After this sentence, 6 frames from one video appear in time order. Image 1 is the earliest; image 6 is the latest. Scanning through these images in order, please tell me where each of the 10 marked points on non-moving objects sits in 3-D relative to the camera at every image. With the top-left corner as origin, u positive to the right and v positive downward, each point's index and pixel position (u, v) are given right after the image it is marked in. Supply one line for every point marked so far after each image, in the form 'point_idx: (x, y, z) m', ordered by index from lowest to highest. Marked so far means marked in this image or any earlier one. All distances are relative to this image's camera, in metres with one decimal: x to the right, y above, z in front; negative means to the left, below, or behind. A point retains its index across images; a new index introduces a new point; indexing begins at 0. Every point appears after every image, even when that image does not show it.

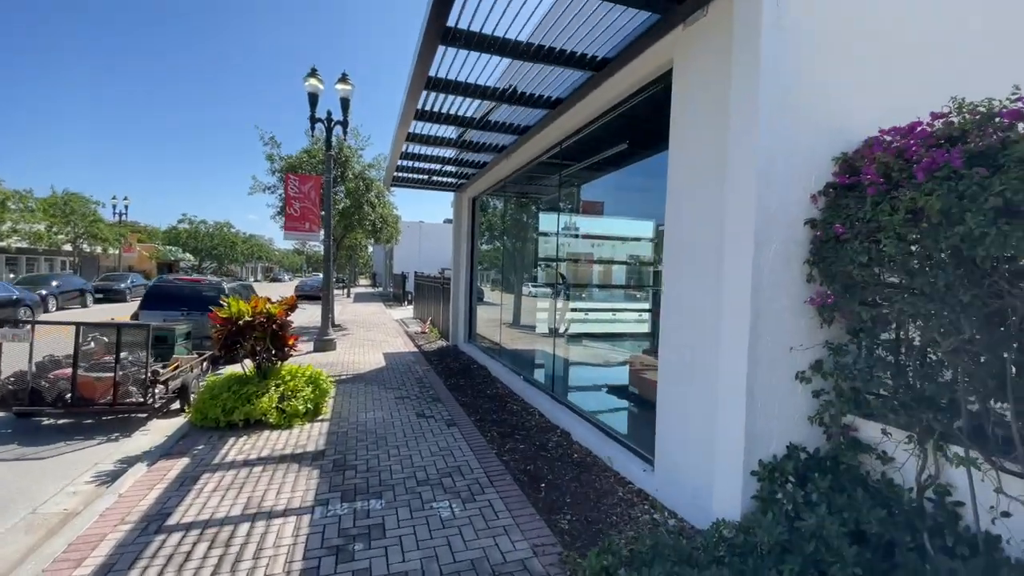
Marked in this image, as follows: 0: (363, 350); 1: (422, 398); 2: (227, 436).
0: (-2.7, -1.1, +9.0) m
1: (-1.0, -1.2, +5.5) m
2: (-2.5, -1.3, +4.3) m
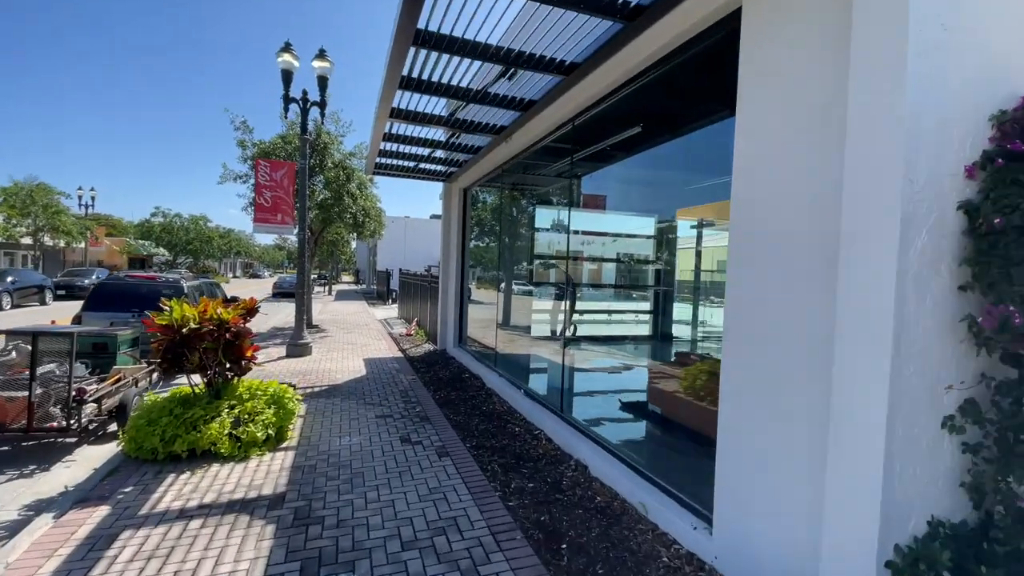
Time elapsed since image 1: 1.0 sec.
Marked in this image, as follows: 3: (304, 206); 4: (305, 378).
0: (-2.8, -1.1, +8.2) m
1: (-1.0, -1.2, +4.7) m
2: (-2.5, -1.3, +3.5) m
3: (-3.7, +1.5, +8.8) m
4: (-2.7, -1.2, +6.5) m
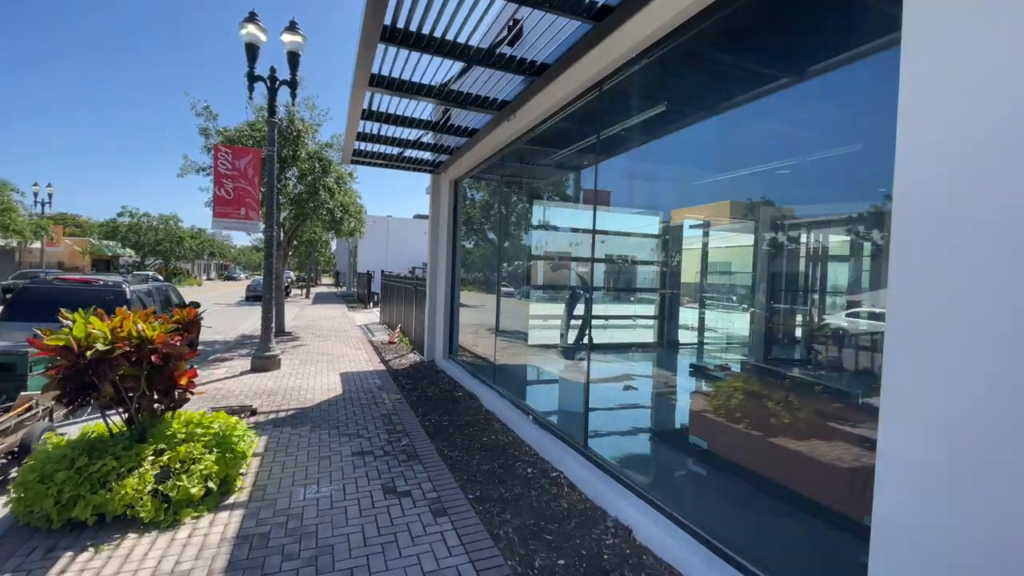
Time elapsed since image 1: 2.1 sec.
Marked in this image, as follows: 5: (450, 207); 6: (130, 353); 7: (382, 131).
0: (-2.9, -1.2, +7.2) m
1: (-0.9, -1.3, +3.8) m
2: (-2.4, -1.4, +2.5) m
3: (-3.8, +1.4, +7.8) m
4: (-2.7, -1.2, +5.5) m
5: (-1.1, +1.4, +8.6) m
6: (-2.3, -0.4, +2.9) m
7: (-1.7, +2.1, +6.6) m
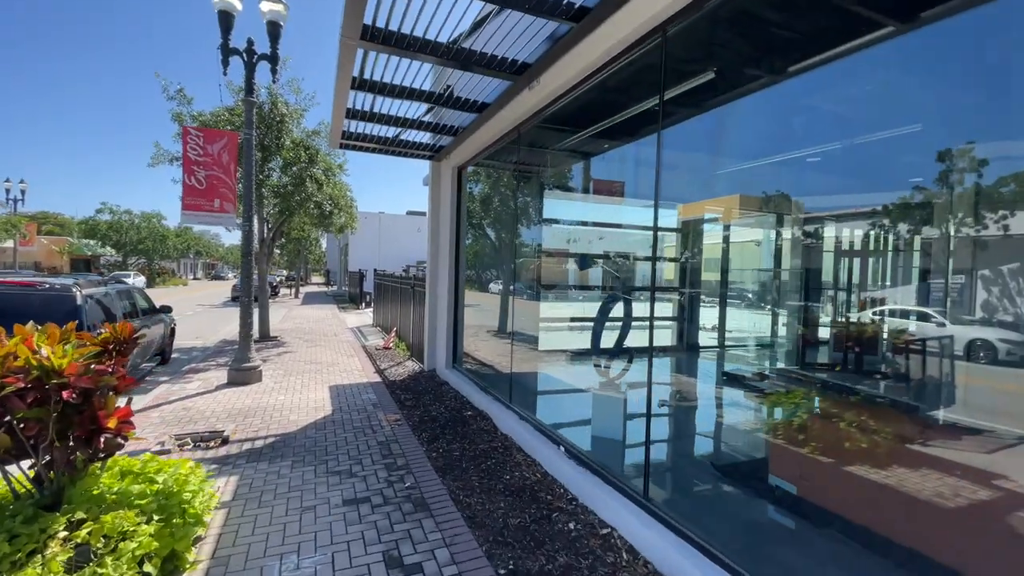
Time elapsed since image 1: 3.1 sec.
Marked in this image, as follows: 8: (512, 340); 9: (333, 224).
0: (-2.7, -1.2, +6.4) m
1: (-0.7, -1.3, +3.1) m
2: (-2.1, -1.4, +1.7) m
3: (-3.7, +1.4, +6.9) m
4: (-2.5, -1.3, +4.7) m
5: (-1.0, +1.4, +7.8) m
6: (-2.0, -0.4, +2.1) m
7: (-1.6, +2.1, +5.8) m
8: (0.0, -0.7, +6.2) m
9: (-4.0, +1.4, +11.0) m
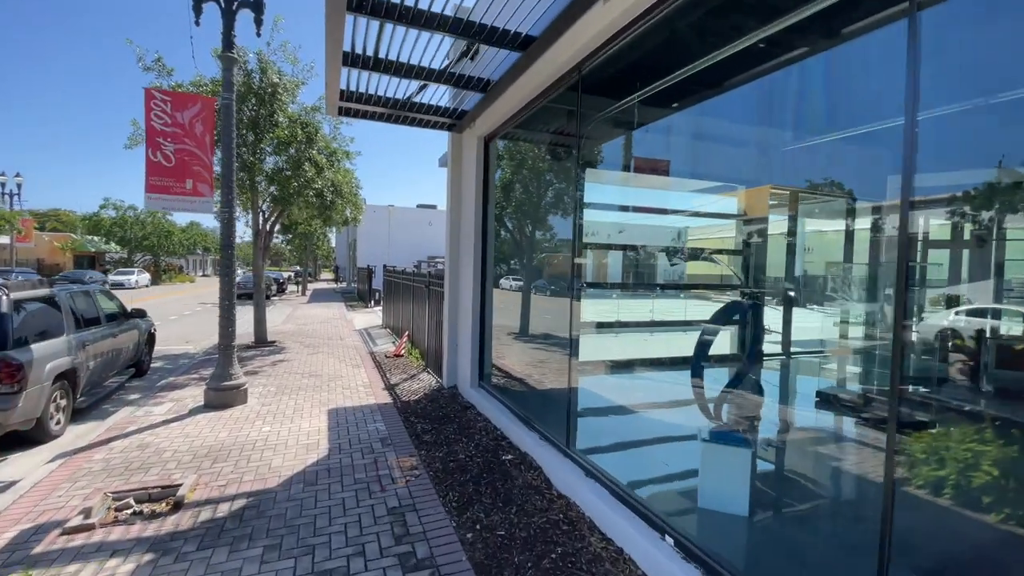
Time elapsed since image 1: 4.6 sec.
0: (-2.3, -1.2, +5.2) m
1: (-0.4, -1.3, +1.9) m
2: (-1.8, -1.5, +0.6) m
3: (-3.2, +1.4, +5.8) m
4: (-2.2, -1.3, +3.6) m
5: (-0.5, +1.5, +6.6) m
6: (-1.7, -0.5, +0.9) m
7: (-1.2, +2.1, +4.6) m
8: (+0.4, -0.7, +5.0) m
9: (-3.5, +1.5, +9.8) m
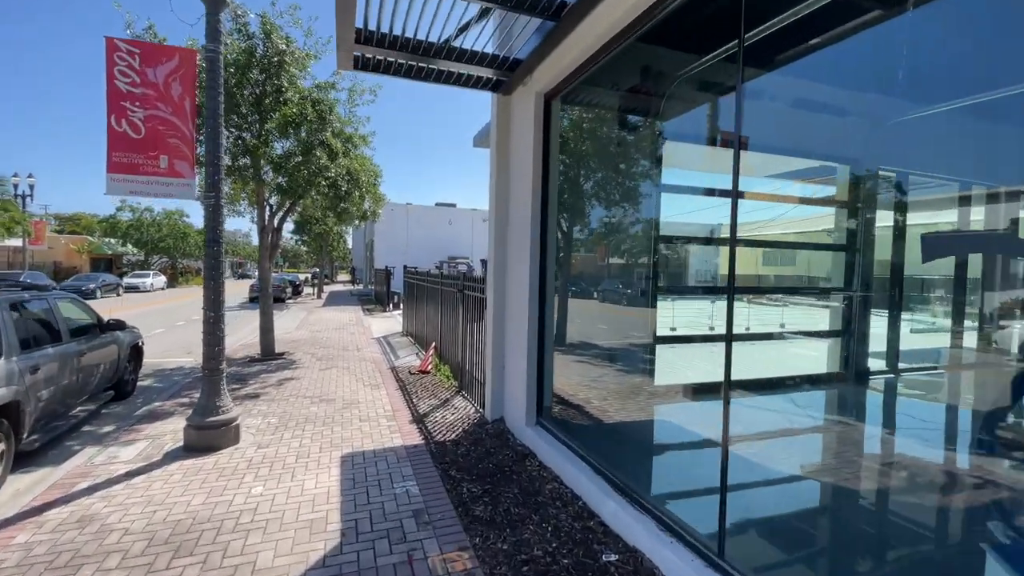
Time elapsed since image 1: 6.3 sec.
0: (-1.8, -1.3, +4.1) m
1: (+0.1, -1.4, +0.7) m
2: (-1.4, -1.5, -0.6) m
3: (-2.7, +1.3, +4.7) m
4: (-1.7, -1.4, +2.4) m
5: (+0.1, +1.4, +5.5) m
6: (-1.3, -0.5, -0.2) m
7: (-0.7, +2.0, +3.5) m
8: (+1.0, -0.7, +3.8) m
9: (-2.8, +1.4, +8.7) m
